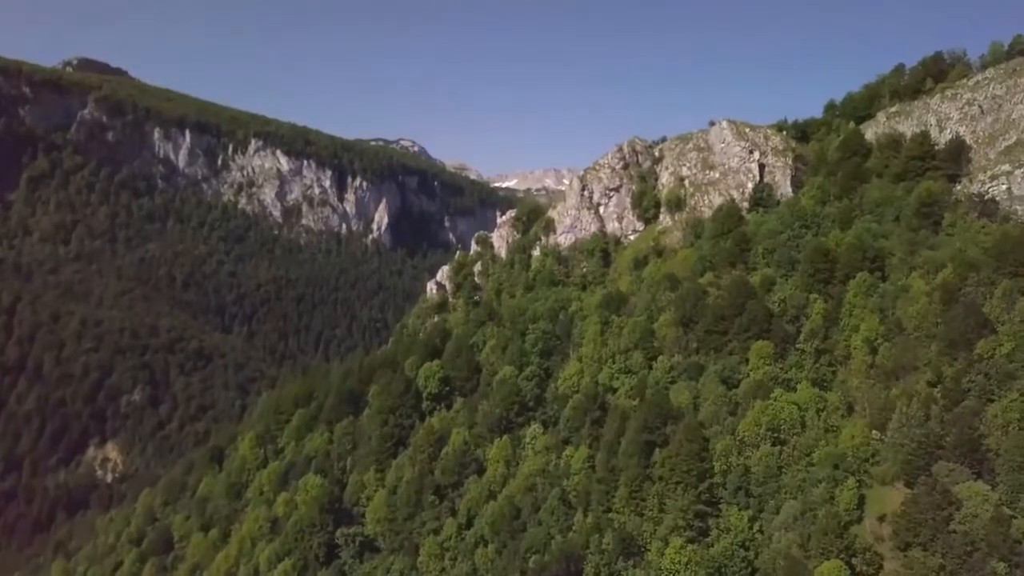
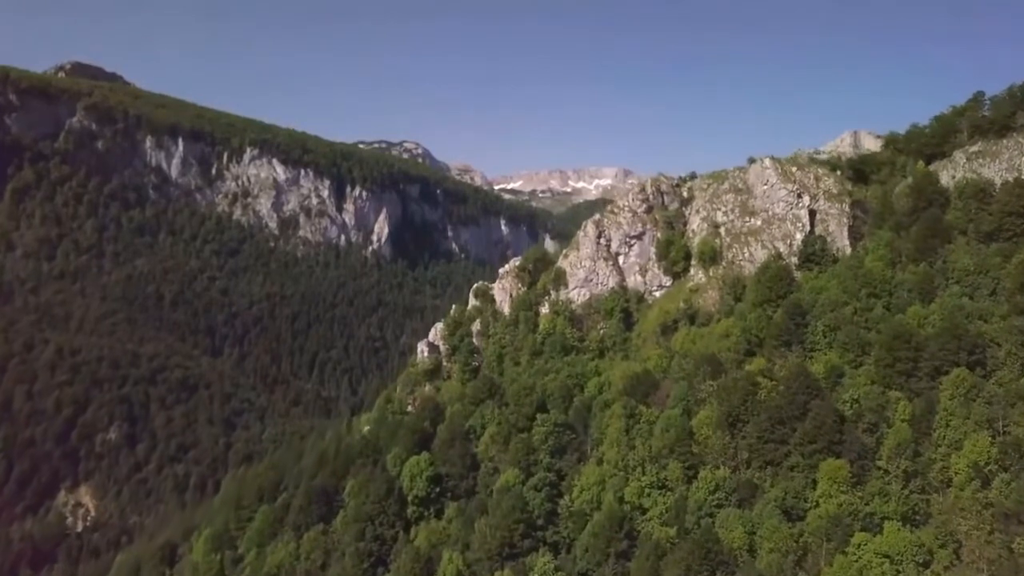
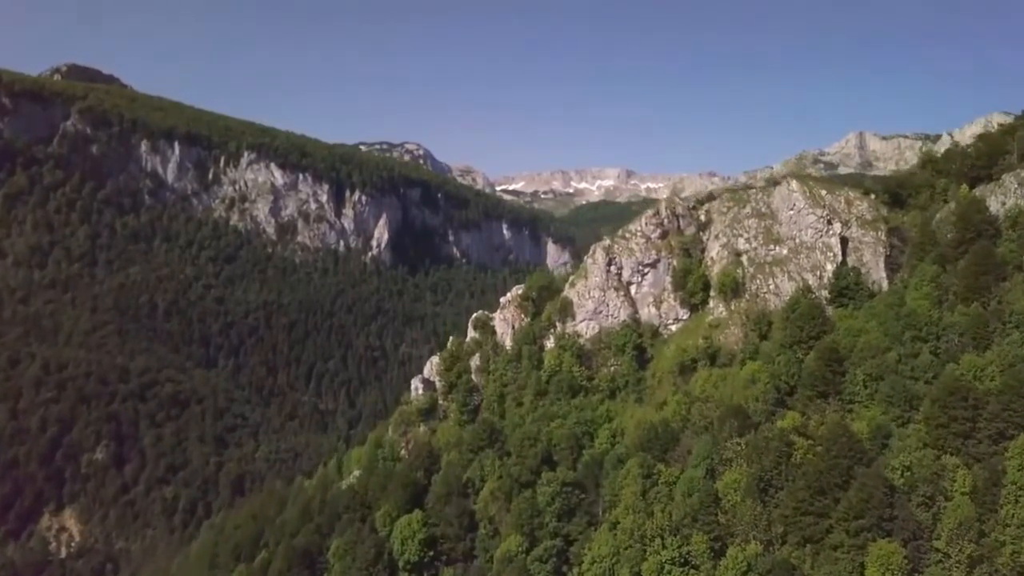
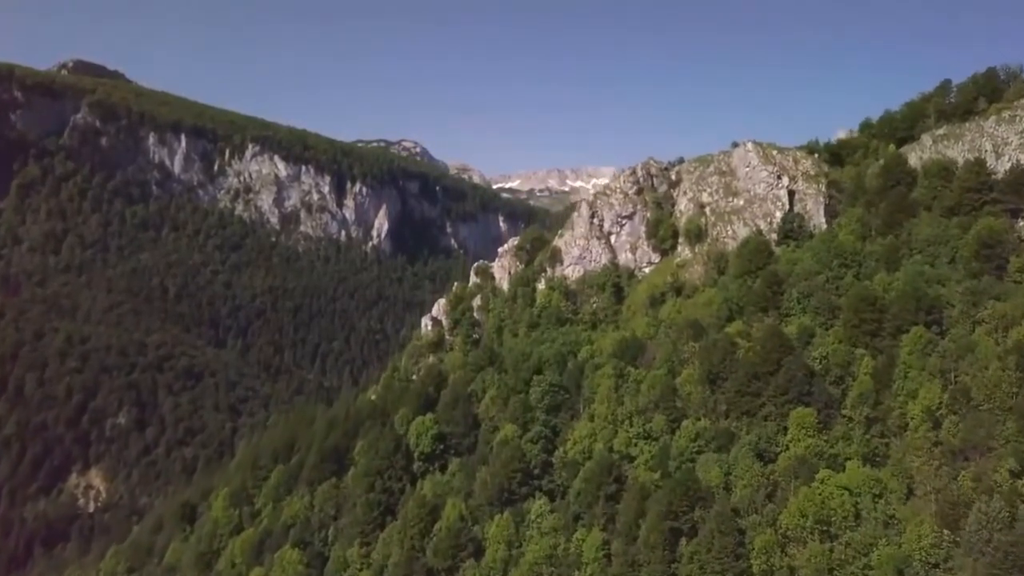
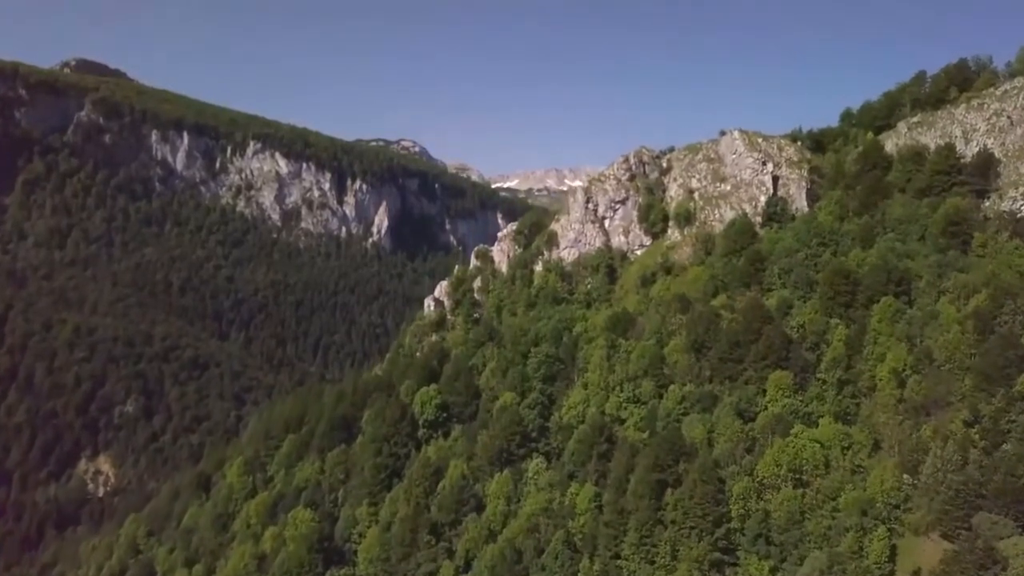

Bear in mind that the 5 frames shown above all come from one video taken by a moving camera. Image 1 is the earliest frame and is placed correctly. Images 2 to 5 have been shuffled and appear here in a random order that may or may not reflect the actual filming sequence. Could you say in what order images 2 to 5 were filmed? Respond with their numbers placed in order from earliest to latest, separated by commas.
5, 4, 2, 3
